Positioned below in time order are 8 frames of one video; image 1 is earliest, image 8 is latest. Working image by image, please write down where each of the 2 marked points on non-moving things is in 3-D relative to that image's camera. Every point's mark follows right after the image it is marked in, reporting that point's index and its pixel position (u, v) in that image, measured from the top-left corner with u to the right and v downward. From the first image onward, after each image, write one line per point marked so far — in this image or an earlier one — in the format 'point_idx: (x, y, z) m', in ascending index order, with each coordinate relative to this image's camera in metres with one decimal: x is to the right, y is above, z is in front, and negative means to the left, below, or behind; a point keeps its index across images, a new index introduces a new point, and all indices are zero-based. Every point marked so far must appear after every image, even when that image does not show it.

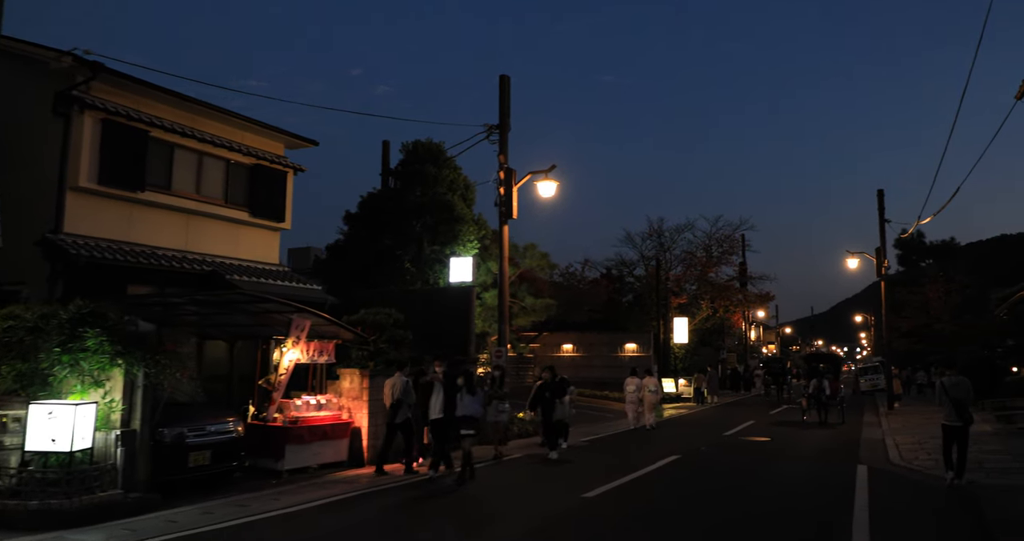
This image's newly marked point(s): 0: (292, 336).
0: (-3.9, -1.2, +14.2) m
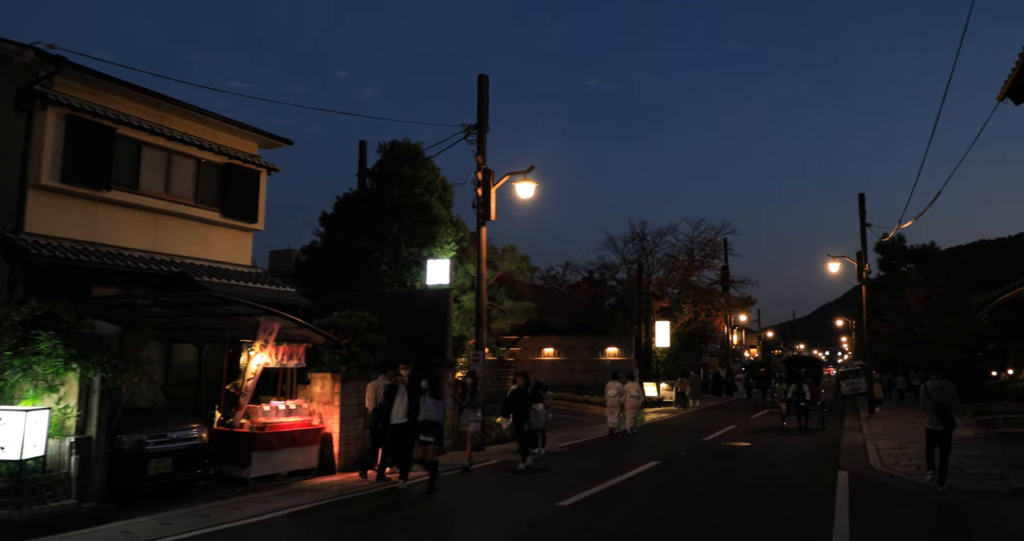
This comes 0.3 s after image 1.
0: (-4.3, -1.2, +13.8) m
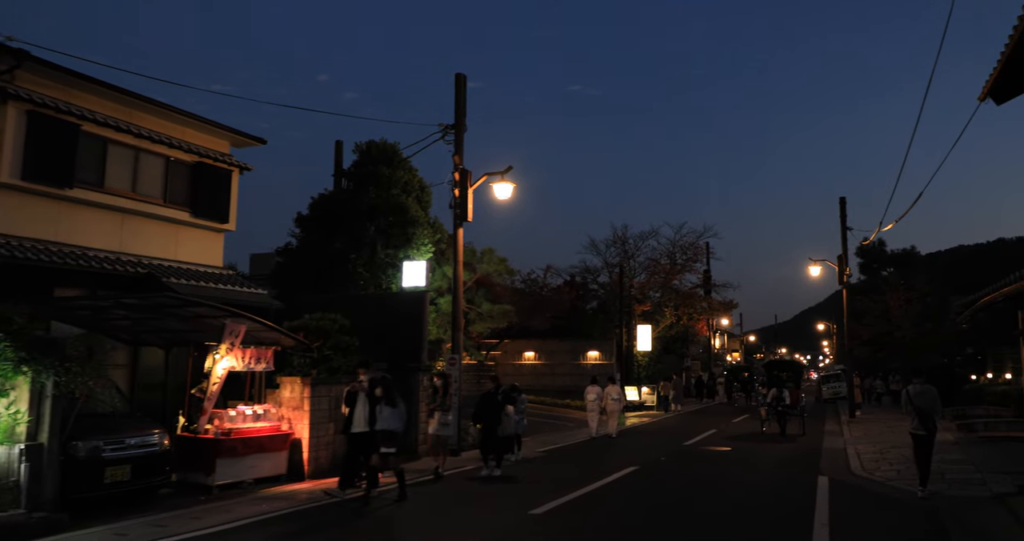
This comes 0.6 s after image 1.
0: (-4.8, -1.2, +13.3) m
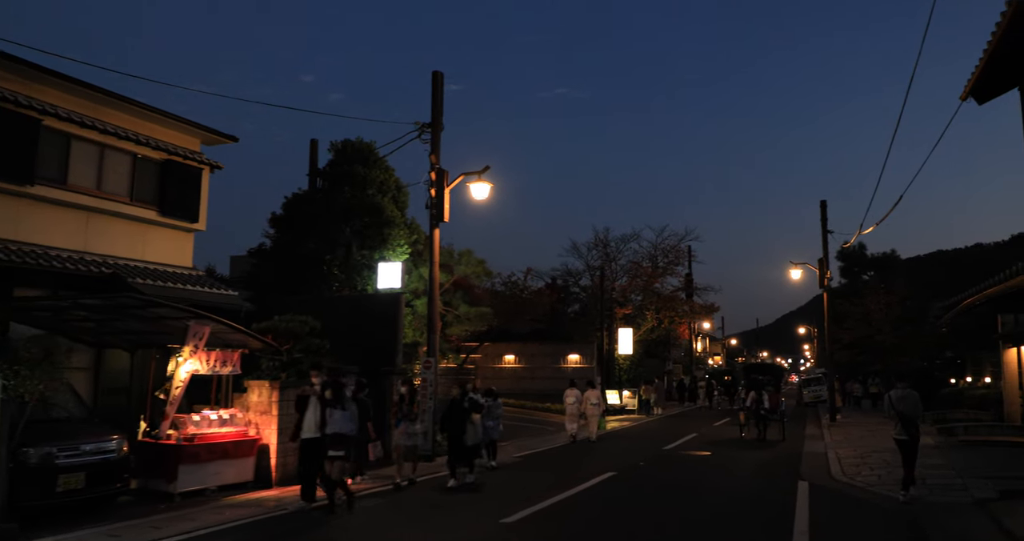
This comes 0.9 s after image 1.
0: (-5.2, -1.2, +12.9) m
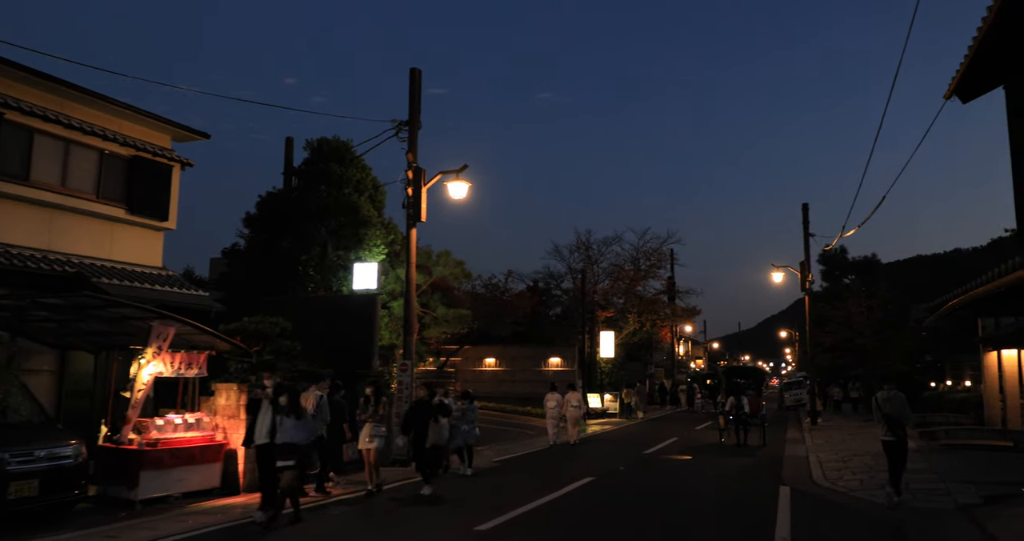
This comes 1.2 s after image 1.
0: (-5.6, -1.2, +12.4) m
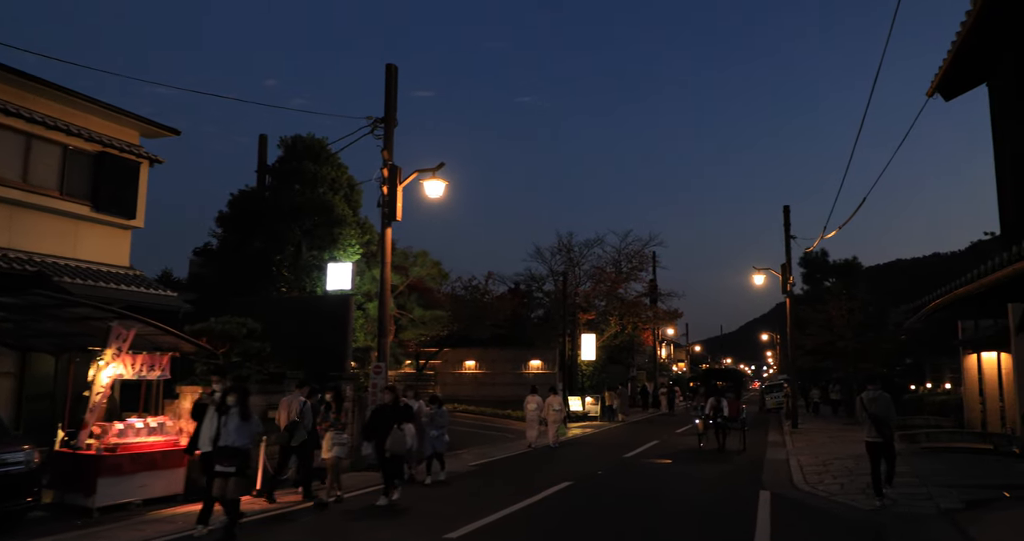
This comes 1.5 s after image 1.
0: (-6.0, -1.1, +11.9) m
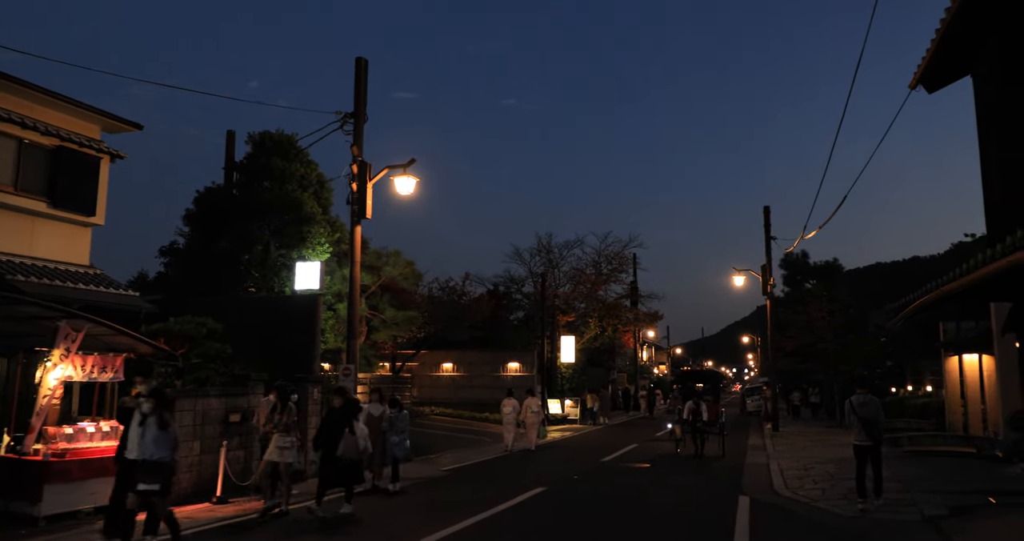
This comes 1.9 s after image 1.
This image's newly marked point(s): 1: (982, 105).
0: (-6.4, -1.1, +11.3) m
1: (+8.0, +2.8, +13.6) m
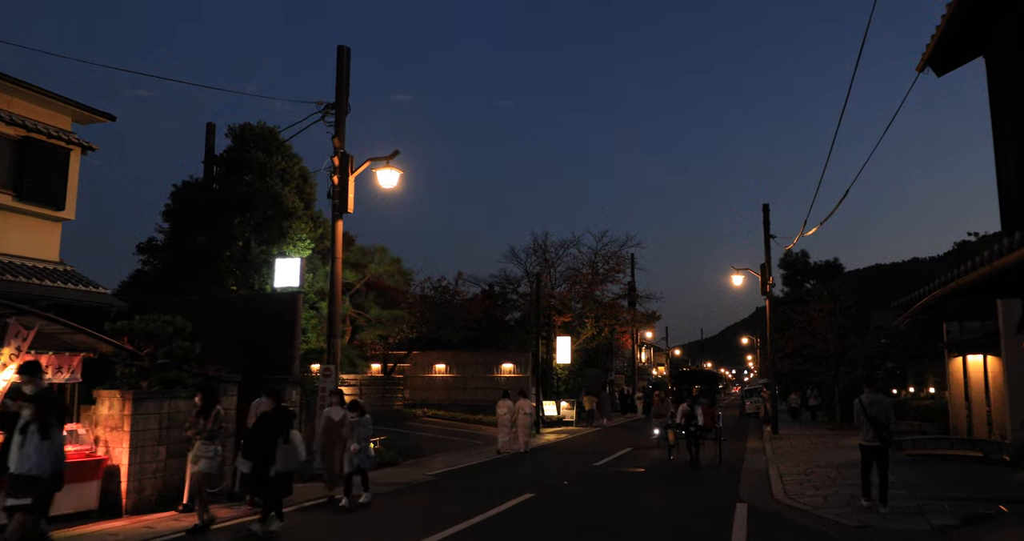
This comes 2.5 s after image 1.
0: (-6.6, -1.0, +10.6) m
1: (+7.7, +2.9, +12.9) m
